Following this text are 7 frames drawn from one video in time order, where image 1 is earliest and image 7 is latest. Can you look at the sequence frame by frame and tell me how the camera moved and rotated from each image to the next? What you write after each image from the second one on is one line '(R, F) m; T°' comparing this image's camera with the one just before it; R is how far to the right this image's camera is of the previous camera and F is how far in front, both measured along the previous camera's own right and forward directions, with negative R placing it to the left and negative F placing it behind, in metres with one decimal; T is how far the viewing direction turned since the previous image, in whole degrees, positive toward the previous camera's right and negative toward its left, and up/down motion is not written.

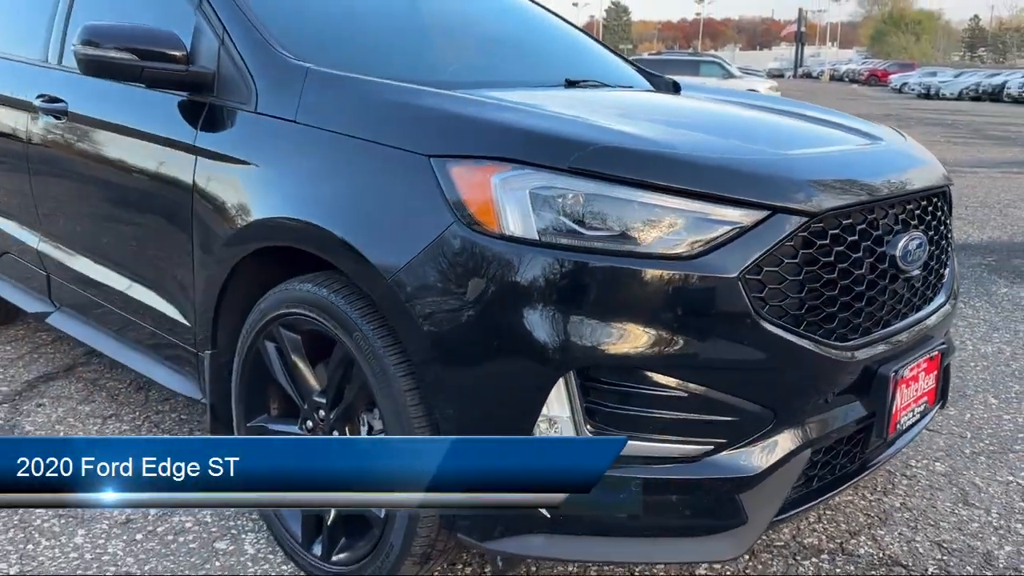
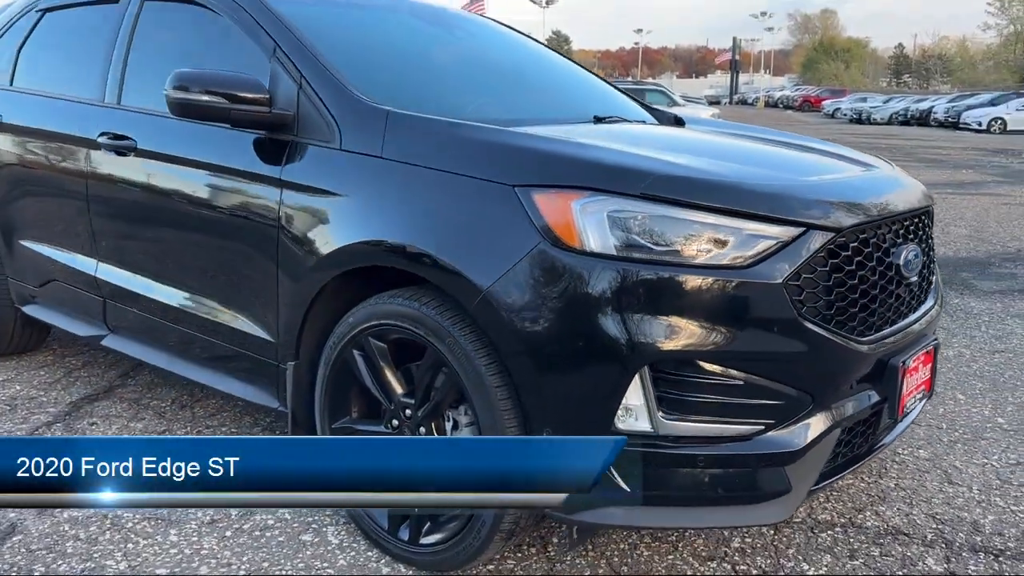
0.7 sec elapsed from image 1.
(-0.3, -0.3) m; +4°
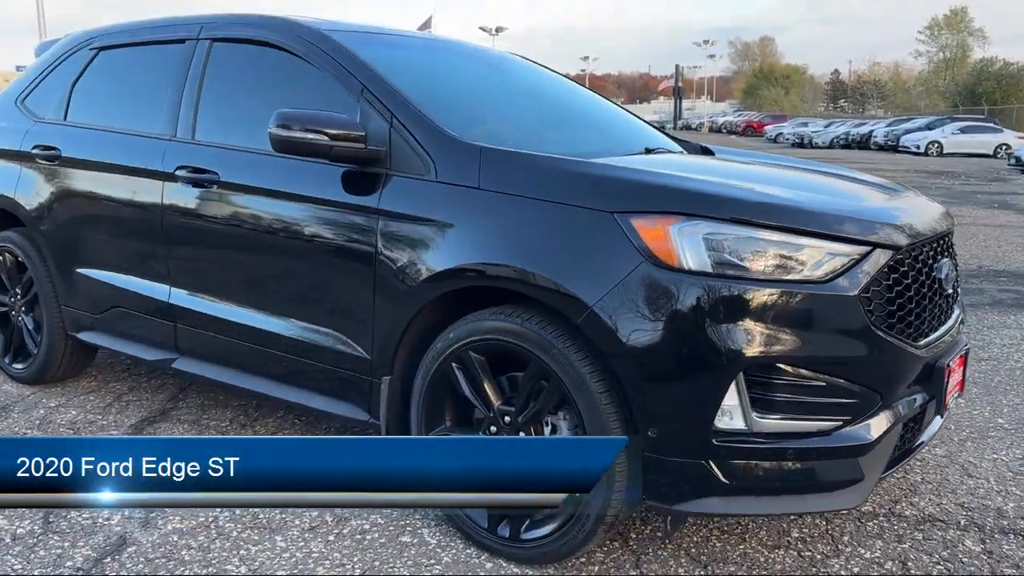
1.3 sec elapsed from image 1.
(-0.4, -0.2) m; +3°
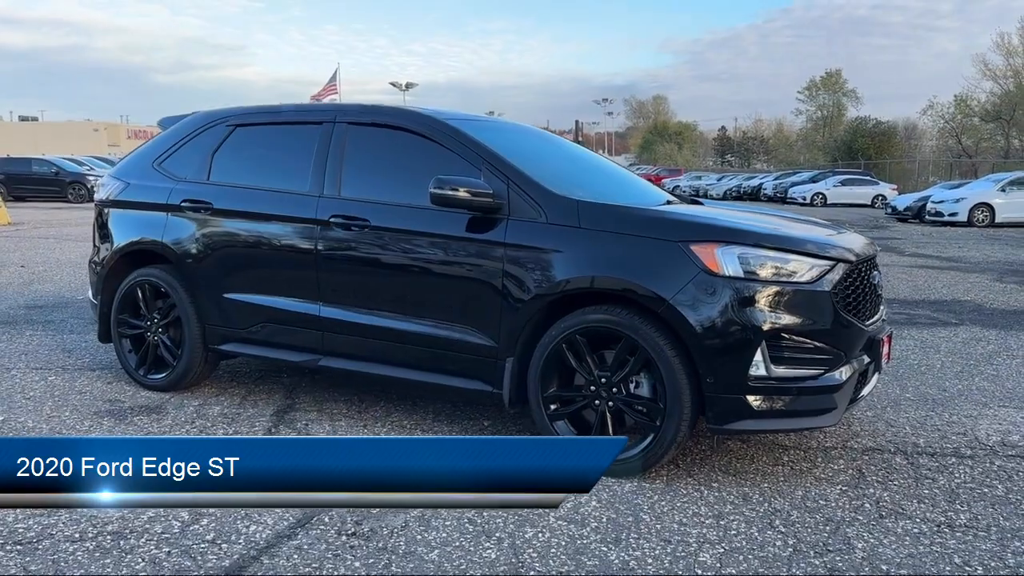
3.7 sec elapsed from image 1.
(-0.8, -1.2) m; +6°
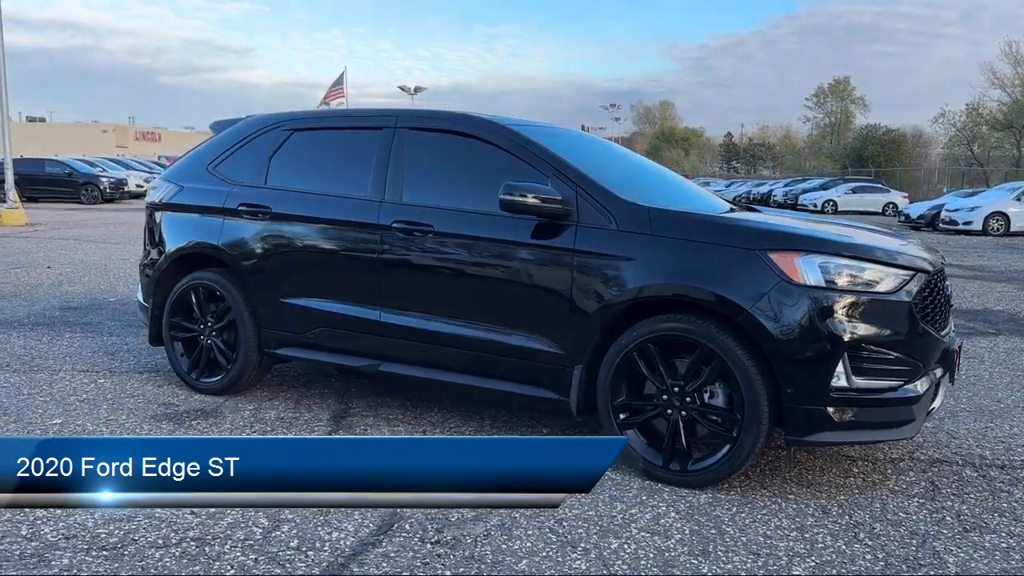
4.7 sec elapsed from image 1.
(-0.3, 0.0) m; 0°
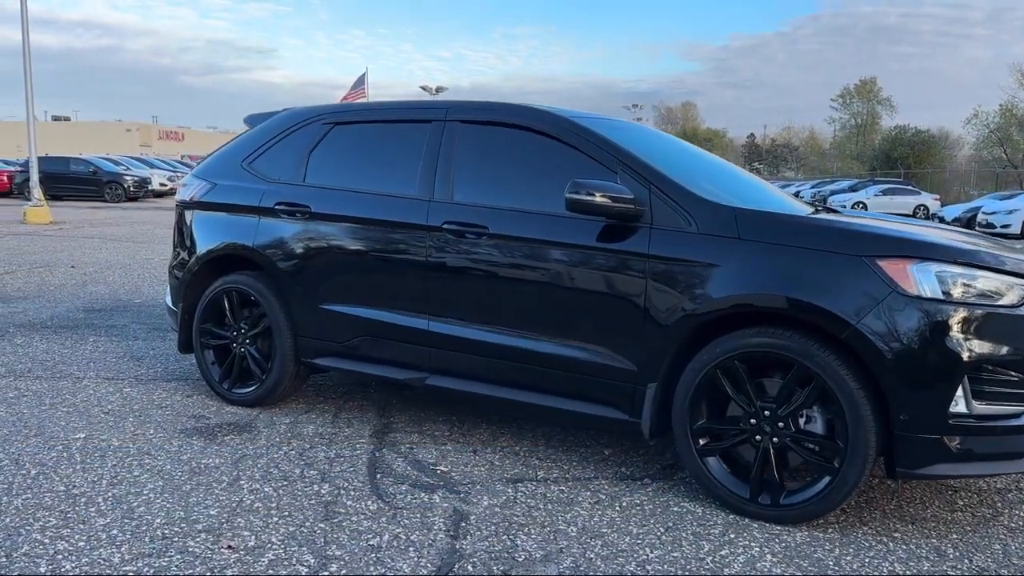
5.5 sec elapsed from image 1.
(-0.2, +0.4) m; -1°
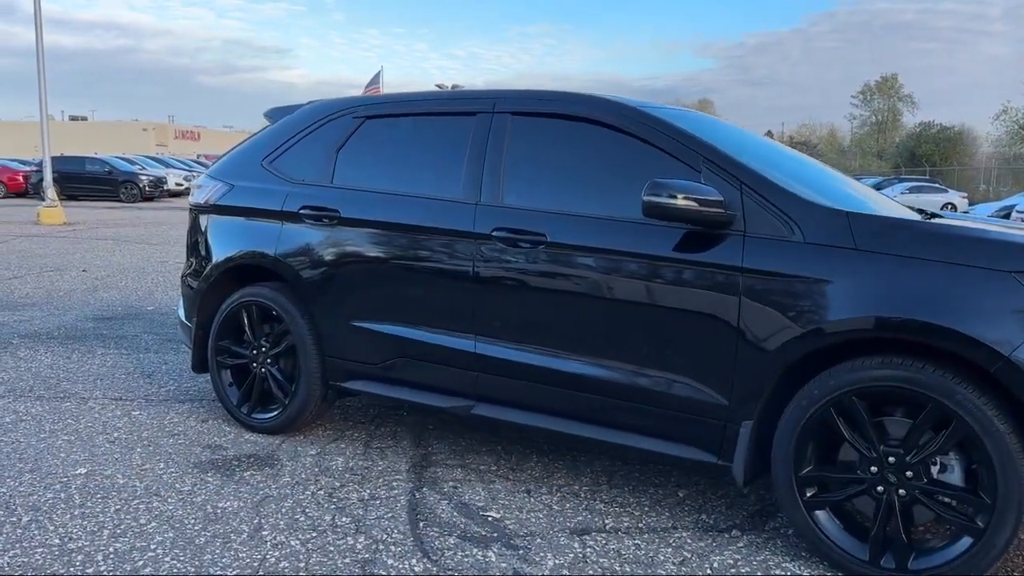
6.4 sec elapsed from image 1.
(-0.2, +0.6) m; -1°
